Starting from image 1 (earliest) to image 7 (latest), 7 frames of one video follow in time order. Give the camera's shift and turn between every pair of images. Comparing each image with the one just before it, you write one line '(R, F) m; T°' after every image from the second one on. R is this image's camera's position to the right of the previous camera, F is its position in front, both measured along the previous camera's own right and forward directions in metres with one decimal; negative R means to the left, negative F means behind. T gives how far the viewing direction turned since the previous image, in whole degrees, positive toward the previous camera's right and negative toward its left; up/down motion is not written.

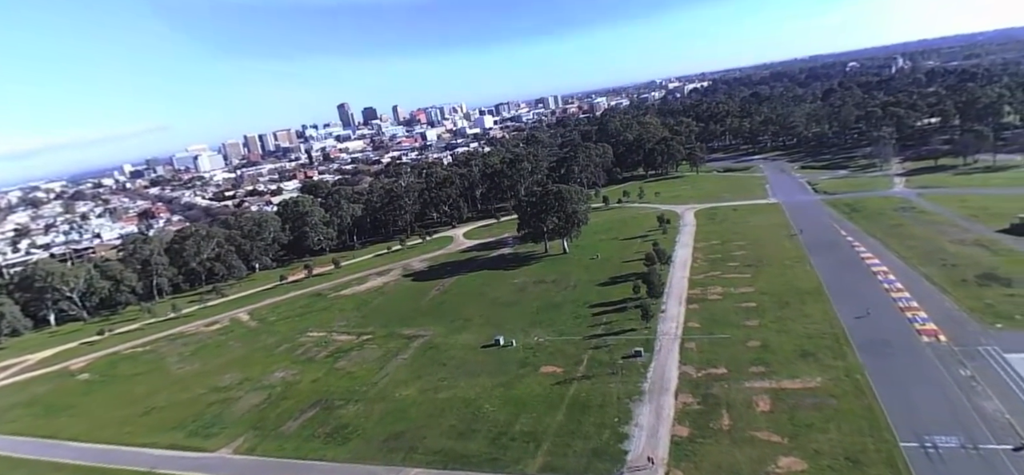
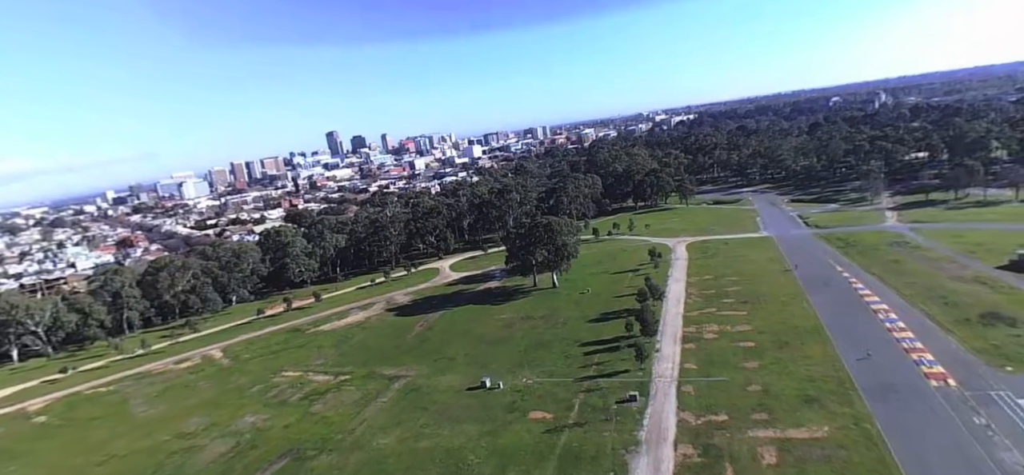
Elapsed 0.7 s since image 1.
(0.0, +1.5) m; +1°
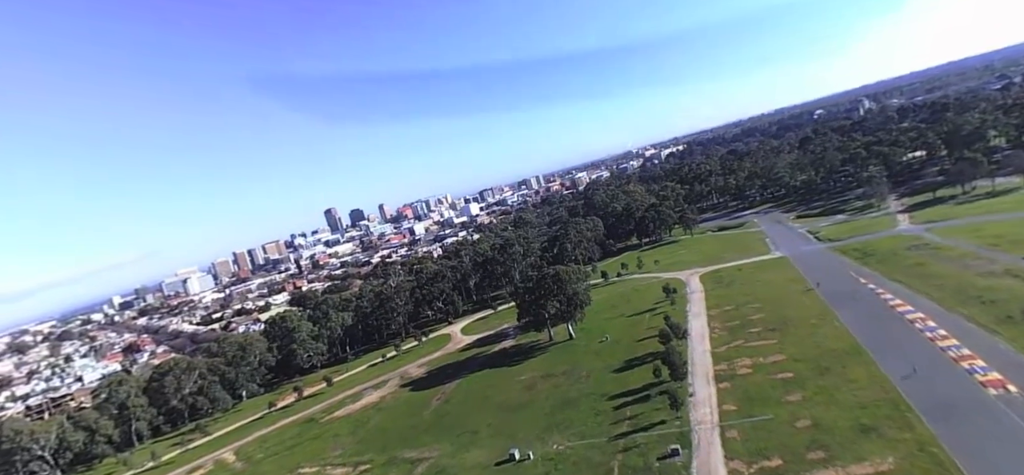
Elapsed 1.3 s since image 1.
(-0.1, +1.1) m; 0°
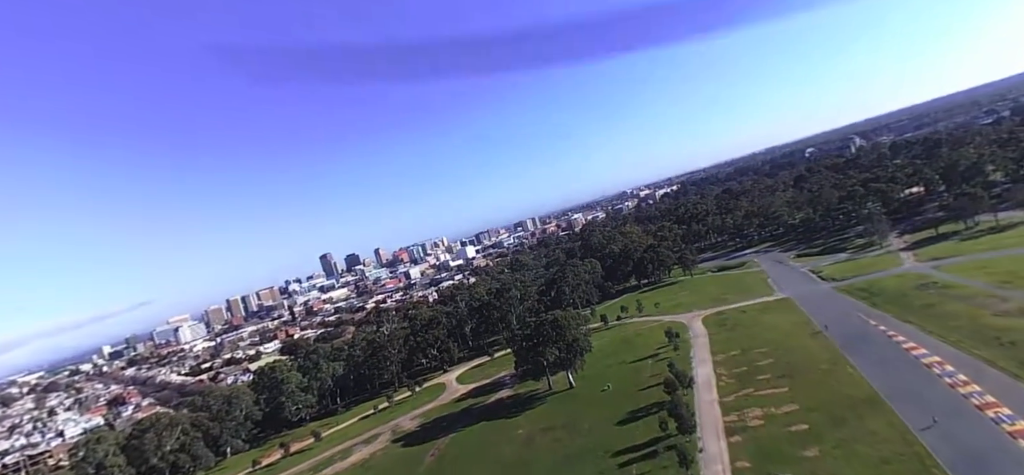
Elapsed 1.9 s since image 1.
(+0.2, +1.2) m; 0°
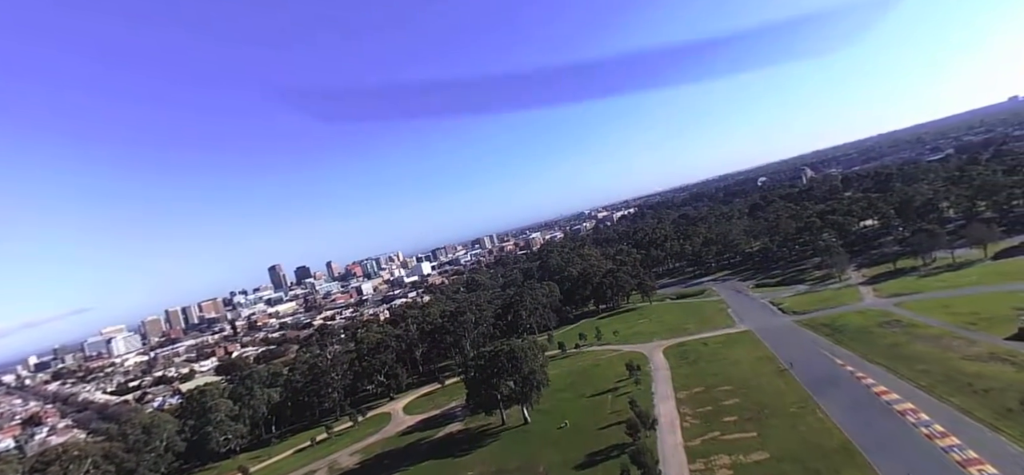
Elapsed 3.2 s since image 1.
(+0.1, +2.8) m; +5°
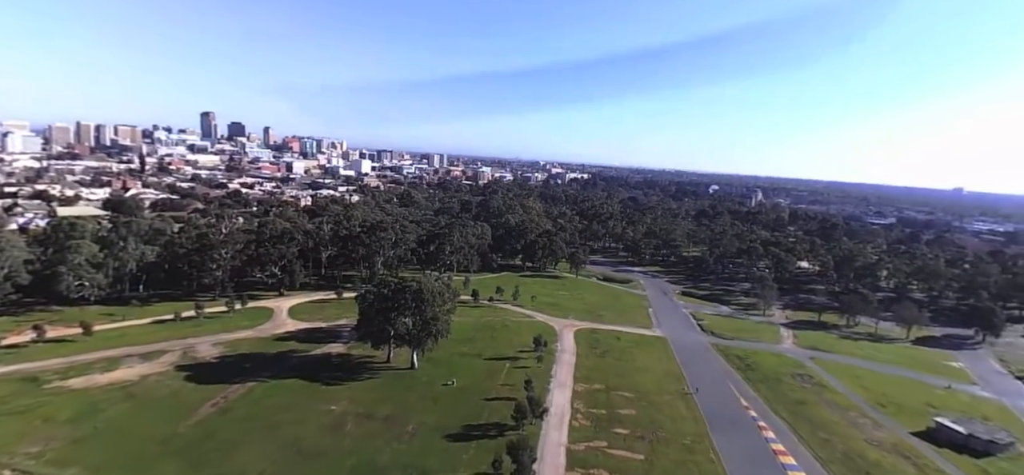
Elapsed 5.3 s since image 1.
(+0.2, +4.6) m; +8°
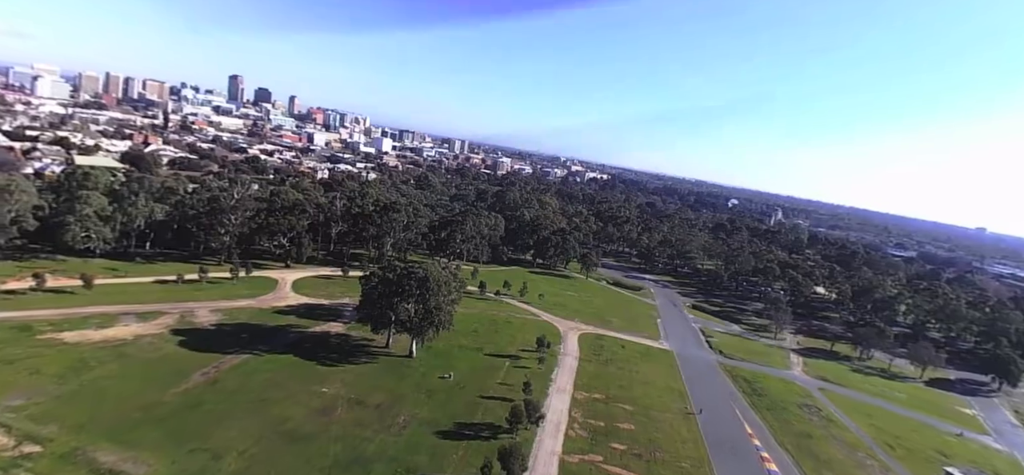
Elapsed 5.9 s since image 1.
(-0.1, +1.2) m; -1°
